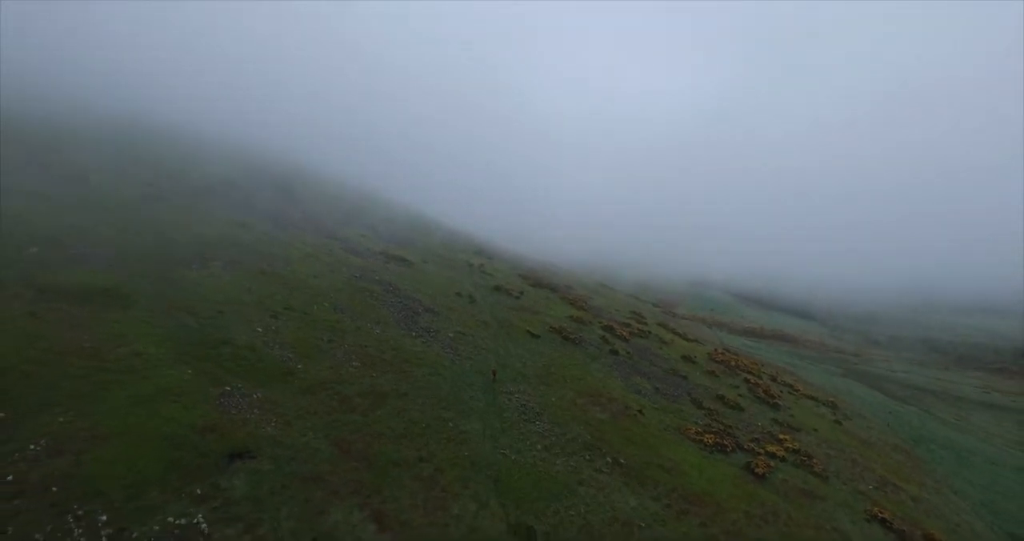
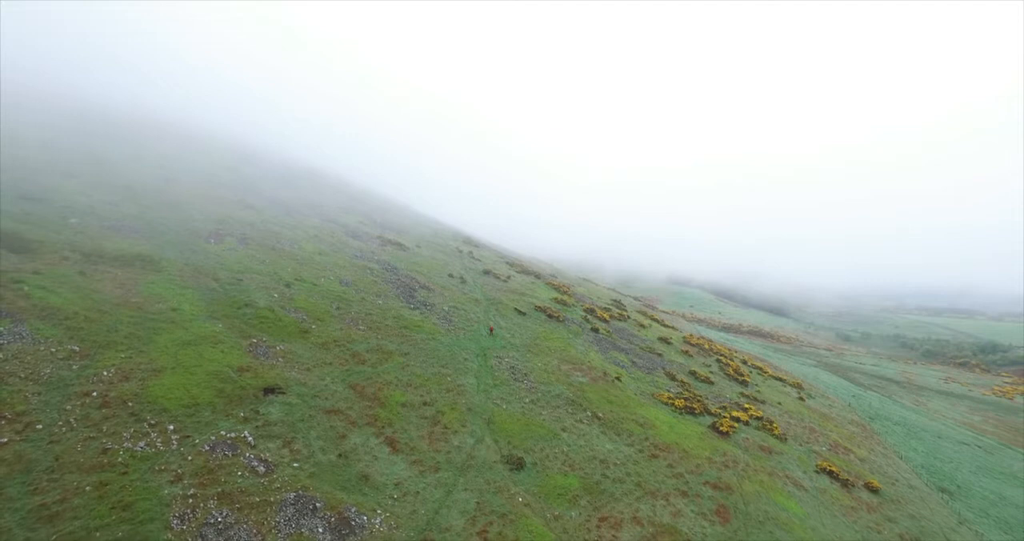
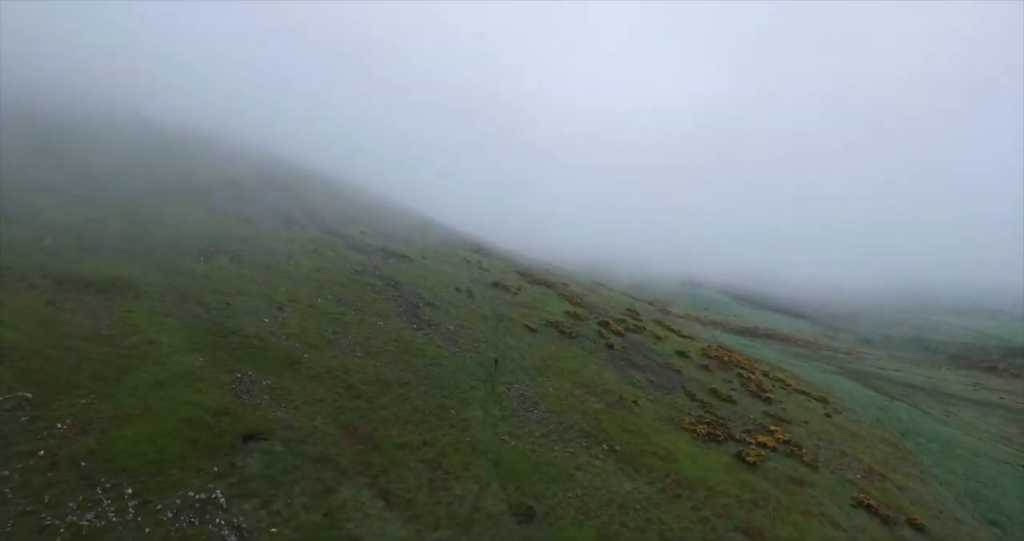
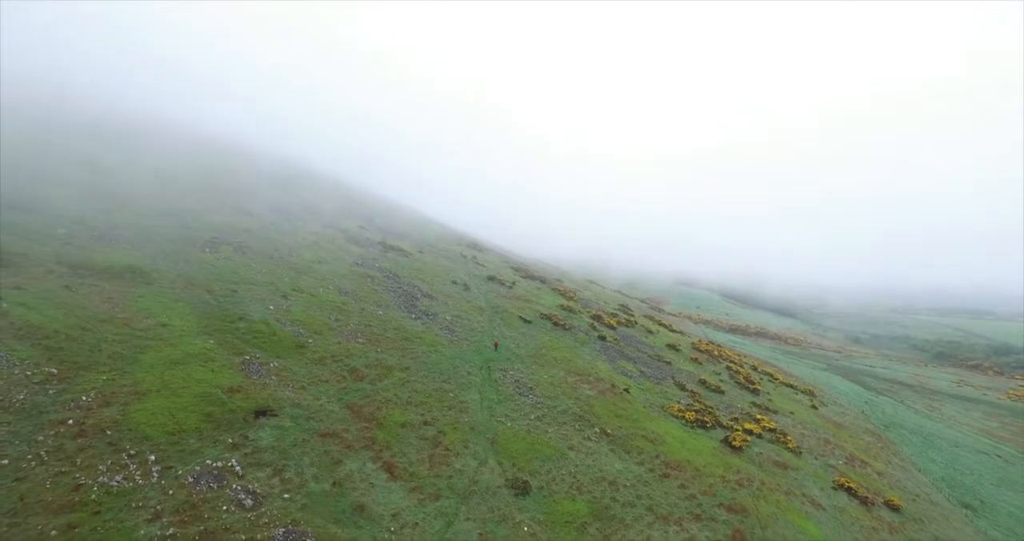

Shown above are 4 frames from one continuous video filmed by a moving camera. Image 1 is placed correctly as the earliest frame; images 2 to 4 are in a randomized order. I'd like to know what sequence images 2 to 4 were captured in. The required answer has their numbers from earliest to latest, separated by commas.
3, 4, 2
